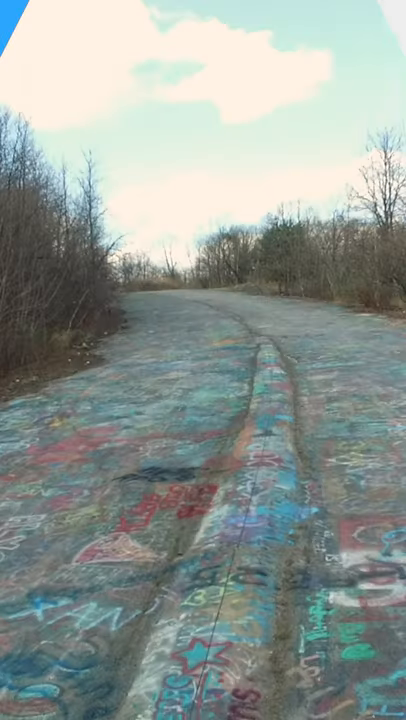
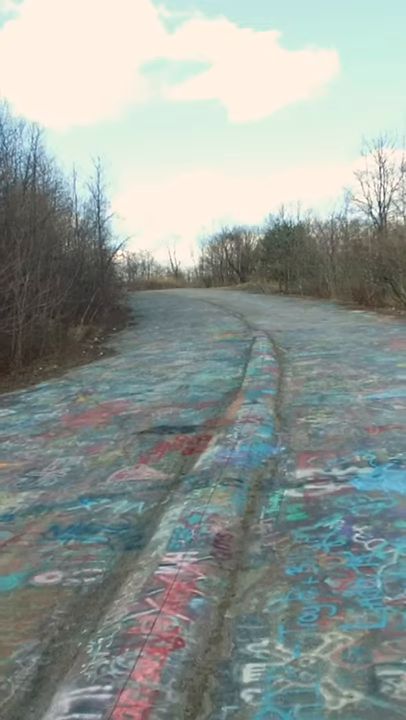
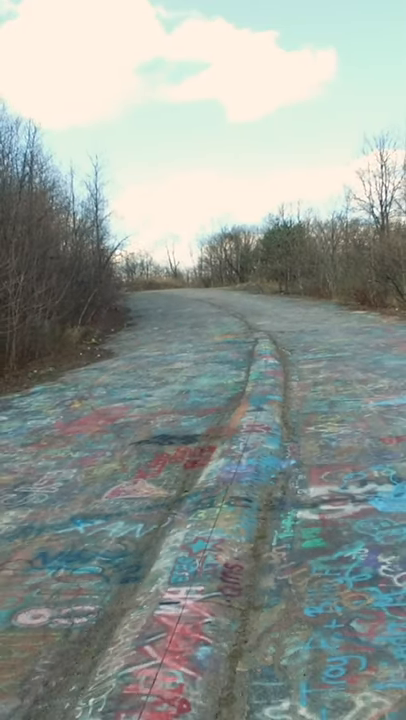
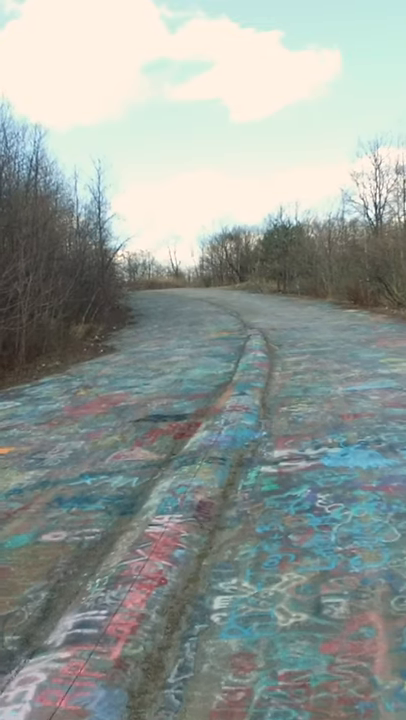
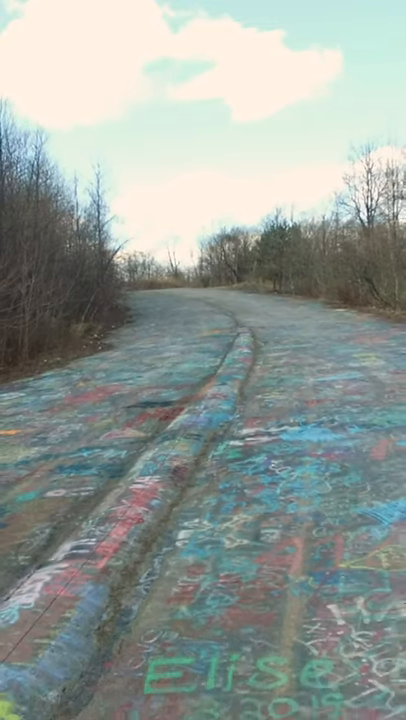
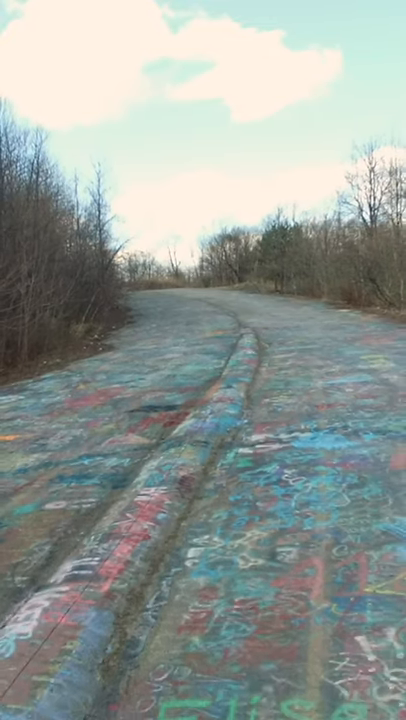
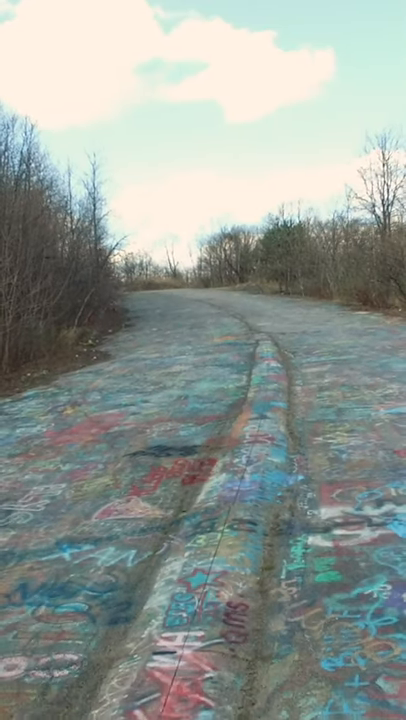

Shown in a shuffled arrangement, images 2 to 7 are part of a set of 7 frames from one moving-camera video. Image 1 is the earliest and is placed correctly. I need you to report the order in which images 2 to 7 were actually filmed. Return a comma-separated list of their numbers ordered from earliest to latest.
7, 3, 2, 4, 6, 5
